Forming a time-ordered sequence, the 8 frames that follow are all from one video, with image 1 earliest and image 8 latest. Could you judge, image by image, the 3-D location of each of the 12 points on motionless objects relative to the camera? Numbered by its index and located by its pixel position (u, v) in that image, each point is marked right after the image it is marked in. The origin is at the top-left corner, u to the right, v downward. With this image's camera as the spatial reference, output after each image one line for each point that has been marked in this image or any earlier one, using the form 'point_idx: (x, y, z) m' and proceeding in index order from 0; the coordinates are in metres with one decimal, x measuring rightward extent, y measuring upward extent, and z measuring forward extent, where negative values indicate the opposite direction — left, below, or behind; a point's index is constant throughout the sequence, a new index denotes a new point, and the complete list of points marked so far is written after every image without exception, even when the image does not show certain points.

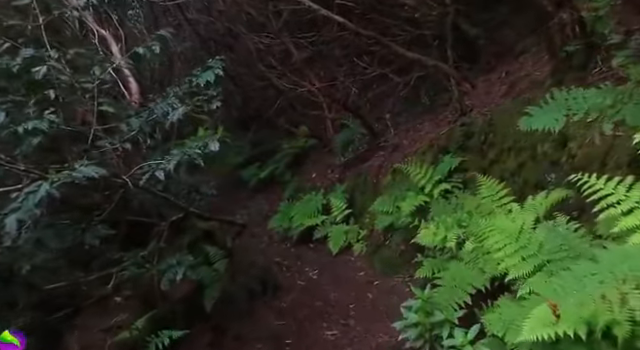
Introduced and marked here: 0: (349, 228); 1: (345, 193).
0: (+0.5, -0.9, +9.0) m
1: (+0.5, -0.3, +9.8) m
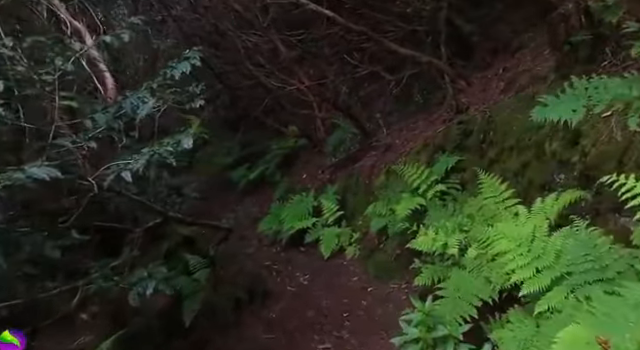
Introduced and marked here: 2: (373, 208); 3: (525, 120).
0: (+0.3, -0.9, +8.7) m
1: (+0.3, -0.3, +9.5) m
2: (+0.7, -0.4, +7.2) m
3: (+2.0, +0.5, +5.3) m
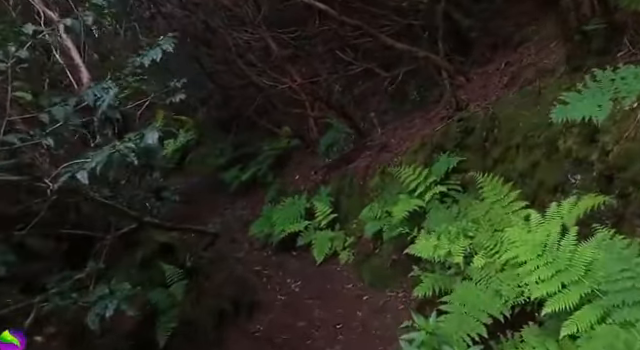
0: (+0.2, -0.9, +8.3) m
1: (+0.2, -0.4, +9.1) m
2: (+0.6, -0.4, +6.8) m
3: (+1.9, +0.5, +4.9) m
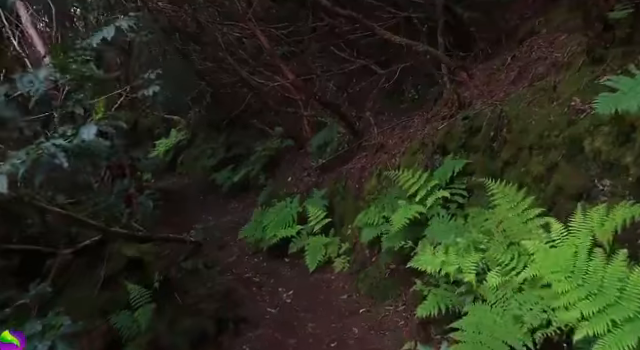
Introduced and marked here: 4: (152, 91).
0: (+0.1, -0.9, +7.8) m
1: (+0.1, -0.4, +8.6) m
2: (+0.5, -0.5, +6.3) m
3: (+1.8, +0.5, +4.5) m
4: (-1.5, +0.7, +5.1) m
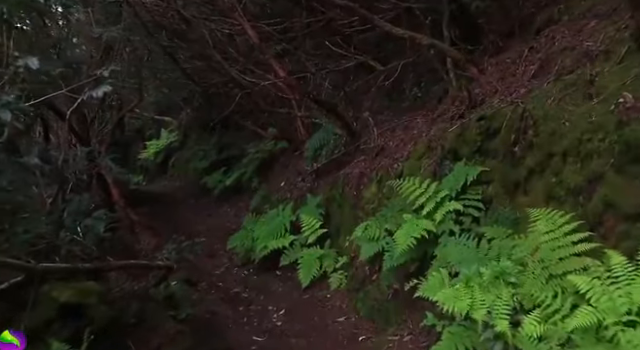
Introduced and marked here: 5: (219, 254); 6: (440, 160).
0: (0.0, -1.0, +7.1) m
1: (0.0, -0.5, +7.8) m
2: (+0.4, -0.6, +5.6) m
3: (+1.8, +0.4, +3.7) m
4: (-1.6, +0.6, +4.3) m
5: (-1.8, -1.4, +9.9) m
6: (+1.1, +0.2, +5.2) m
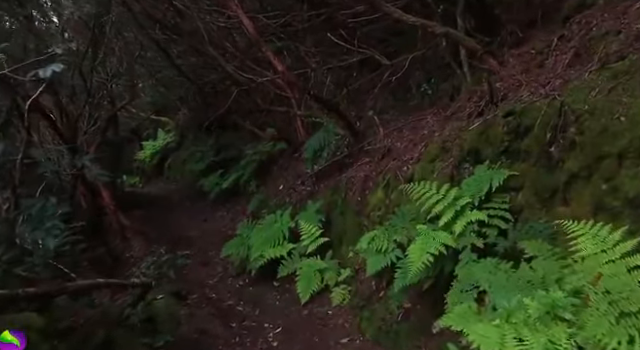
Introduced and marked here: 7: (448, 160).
0: (0.0, -1.1, +6.4) m
1: (0.0, -0.5, +7.2) m
2: (+0.4, -0.6, +5.0) m
3: (+1.8, +0.4, +3.1) m
4: (-1.6, +0.6, +3.7) m
5: (-1.8, -1.5, +9.3) m
6: (+1.1, +0.1, +4.5) m
7: (+1.2, +0.1, +5.1) m
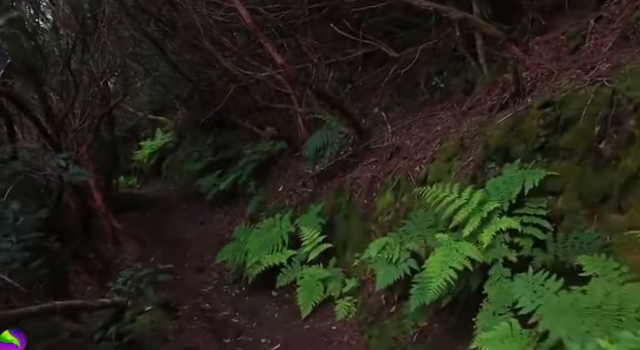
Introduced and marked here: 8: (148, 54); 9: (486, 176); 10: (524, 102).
0: (+0.1, -1.1, +5.9) m
1: (0.0, -0.5, +6.6) m
2: (+0.5, -0.6, +4.4) m
3: (+1.8, +0.4, +2.5) m
4: (-1.6, +0.6, +3.1) m
5: (-1.8, -1.5, +8.7) m
6: (+1.2, +0.1, +3.9) m
7: (+1.2, +0.1, +4.6) m
8: (-3.5, +2.4, +11.2) m
9: (+1.2, 0.0, +3.9) m
10: (+1.5, +0.6, +4.2) m
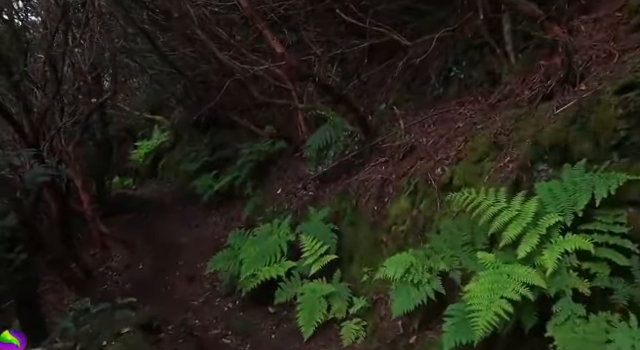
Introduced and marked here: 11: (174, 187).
0: (+0.1, -1.1, +5.1) m
1: (+0.1, -0.6, +5.8) m
2: (+0.5, -0.6, +3.6) m
3: (+1.9, +0.3, +1.7) m
4: (-1.5, +0.6, +2.3) m
5: (-1.7, -1.5, +7.9) m
6: (+1.2, +0.1, +3.1) m
7: (+1.3, +0.1, +3.8) m
8: (-3.4, +2.4, +10.4) m
9: (+1.2, 0.0, +3.1) m
10: (+1.6, +0.5, +3.4) m
11: (-3.4, -0.3, +12.7) m
